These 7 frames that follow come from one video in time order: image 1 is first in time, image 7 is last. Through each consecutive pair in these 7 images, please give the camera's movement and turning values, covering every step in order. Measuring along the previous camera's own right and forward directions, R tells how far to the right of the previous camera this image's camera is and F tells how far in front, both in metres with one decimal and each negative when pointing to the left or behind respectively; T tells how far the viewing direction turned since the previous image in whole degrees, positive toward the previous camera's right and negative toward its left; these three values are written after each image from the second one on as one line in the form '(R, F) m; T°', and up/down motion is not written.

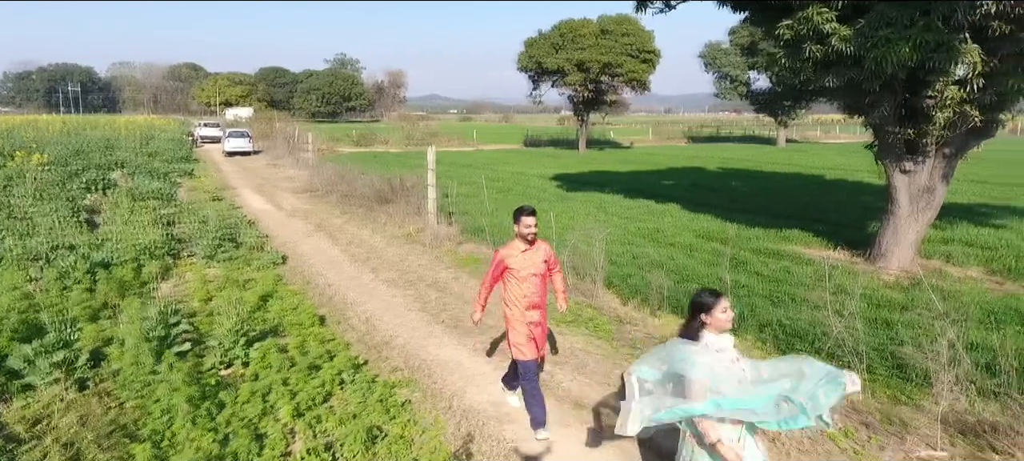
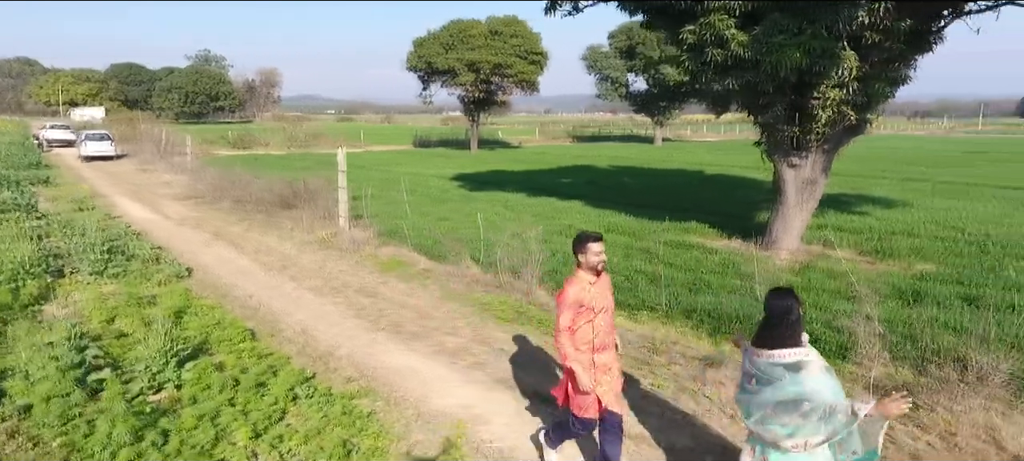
(-0.6, +0.1) m; +10°
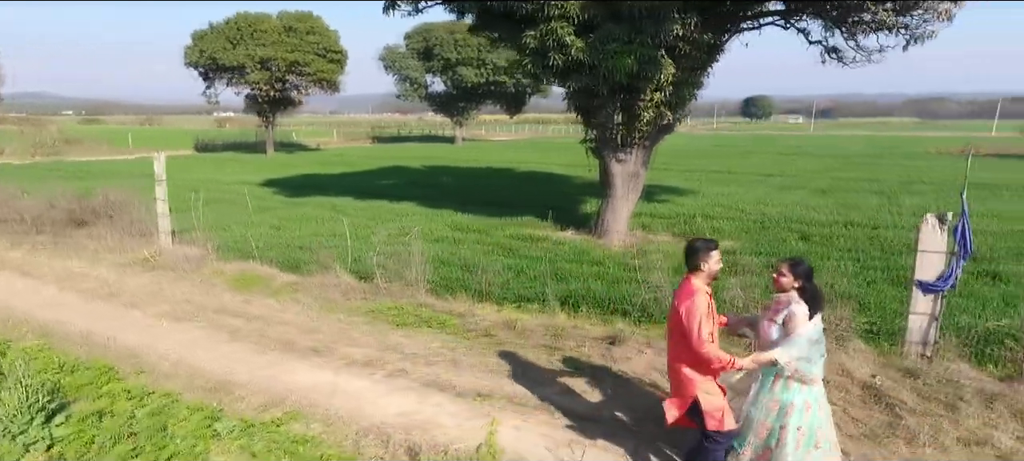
(-1.1, +0.1) m; +19°
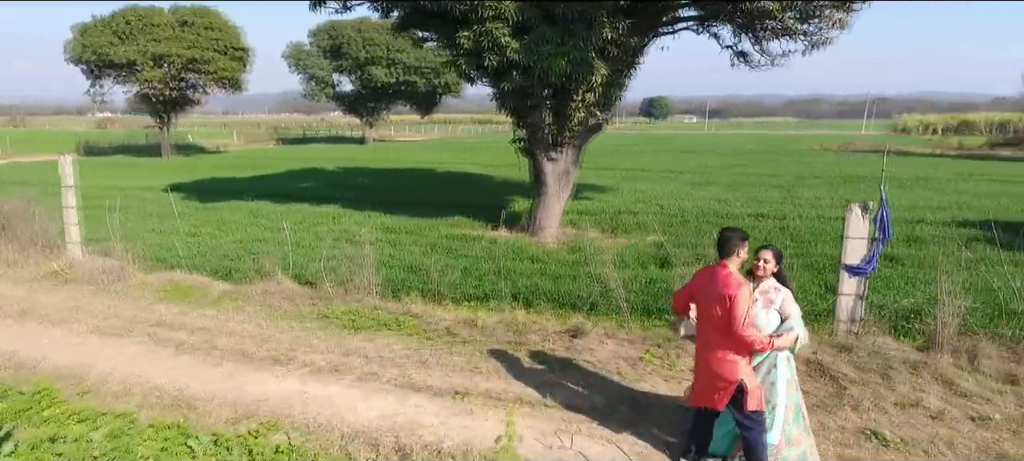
(-0.6, -0.1) m; +8°
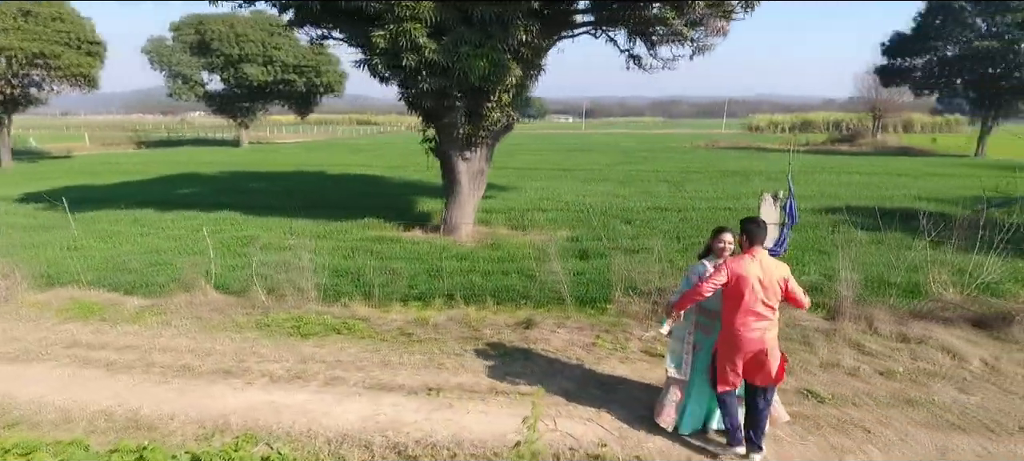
(-0.8, -0.1) m; +11°
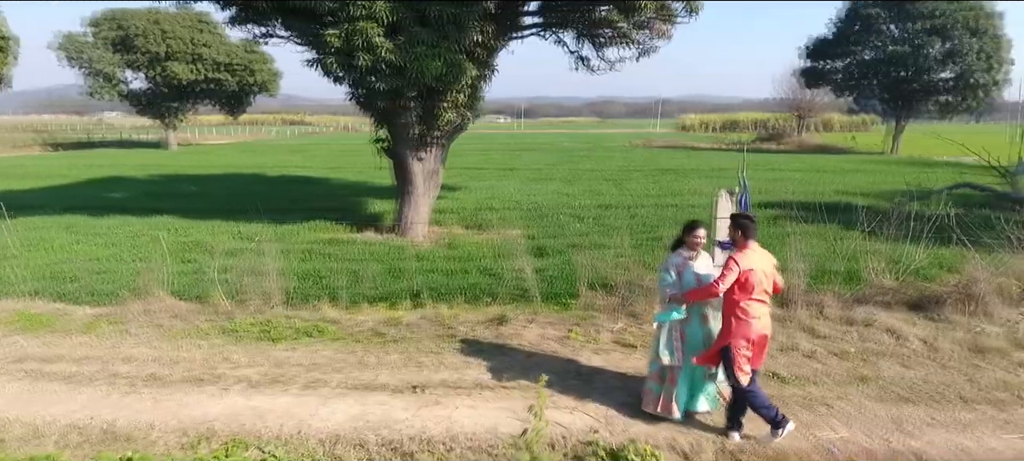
(-0.4, -0.1) m; +6°
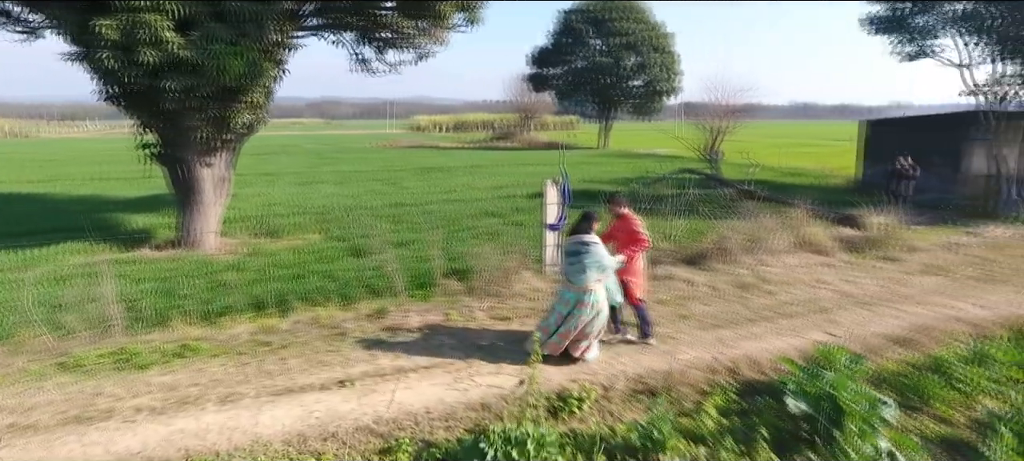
(-1.7, -0.3) m; +24°
